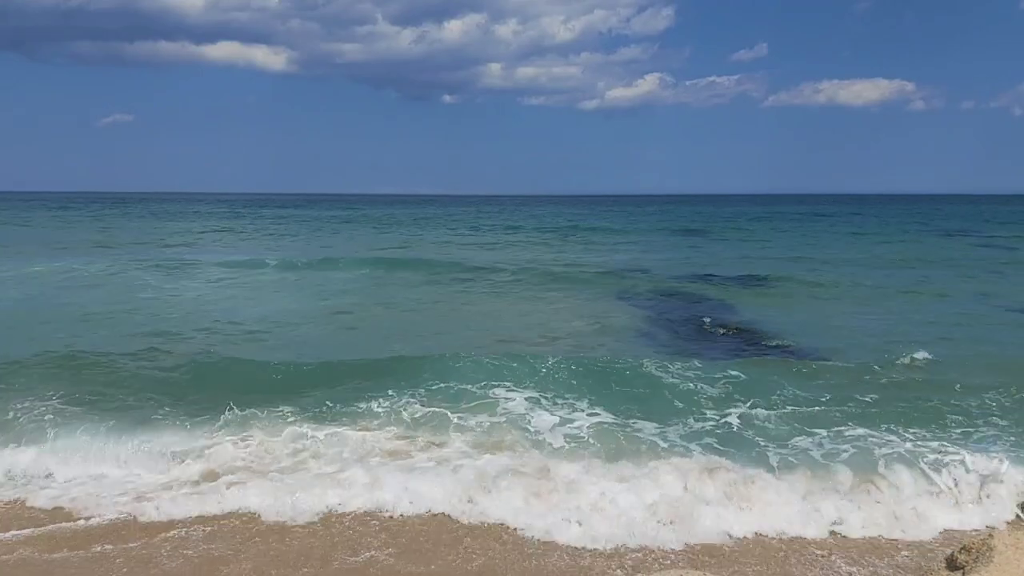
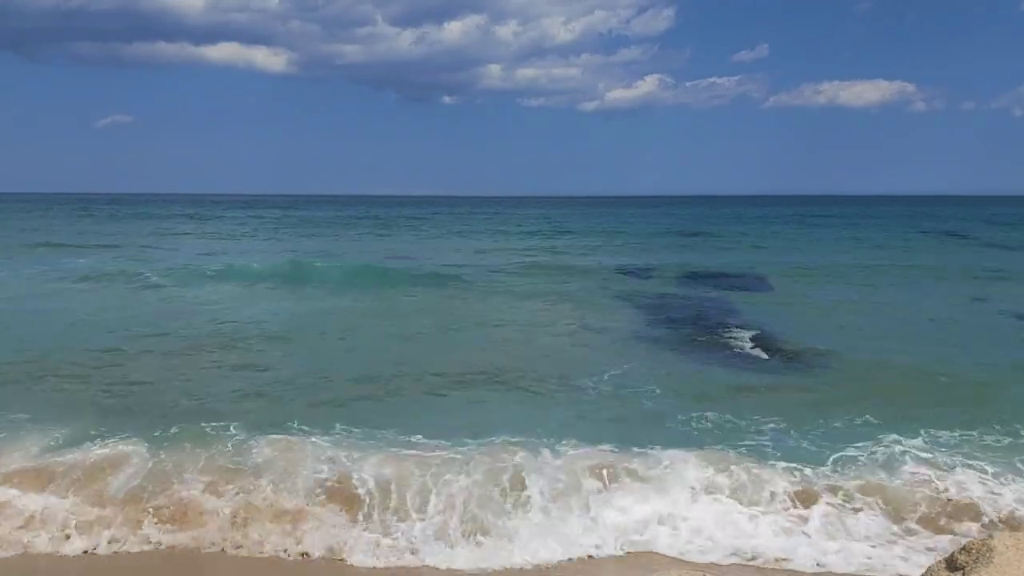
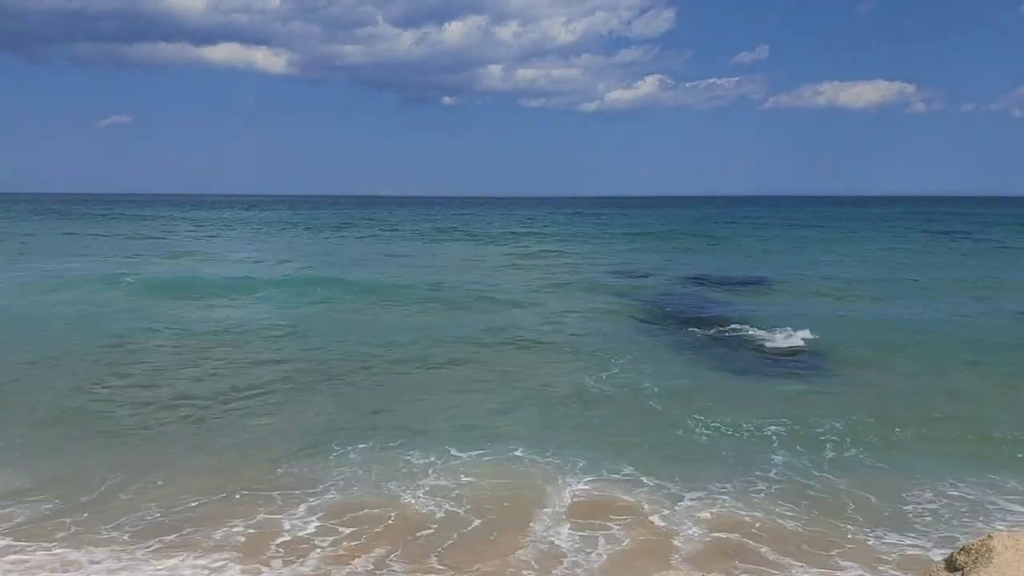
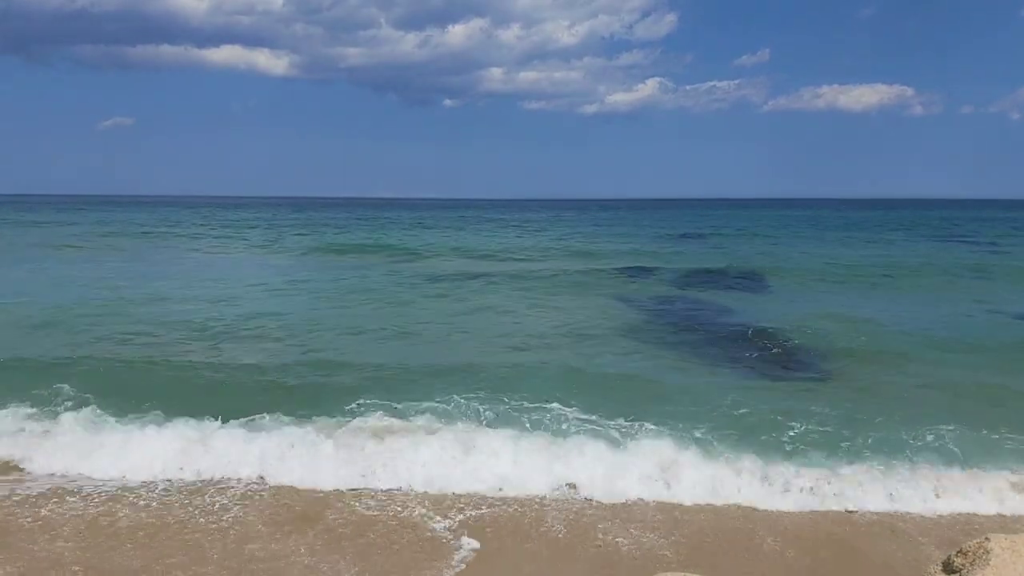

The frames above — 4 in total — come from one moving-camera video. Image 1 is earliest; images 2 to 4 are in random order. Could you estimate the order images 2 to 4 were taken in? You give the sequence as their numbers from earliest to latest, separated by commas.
2, 3, 4
